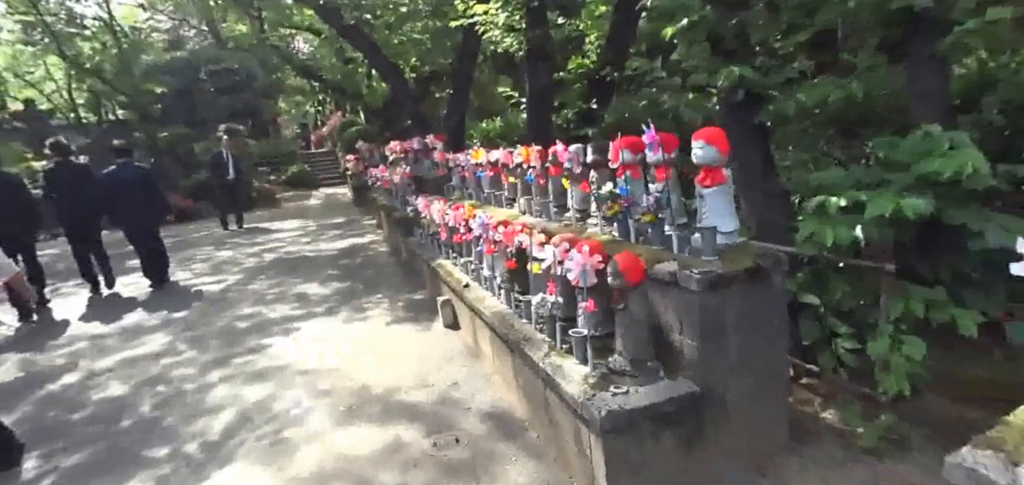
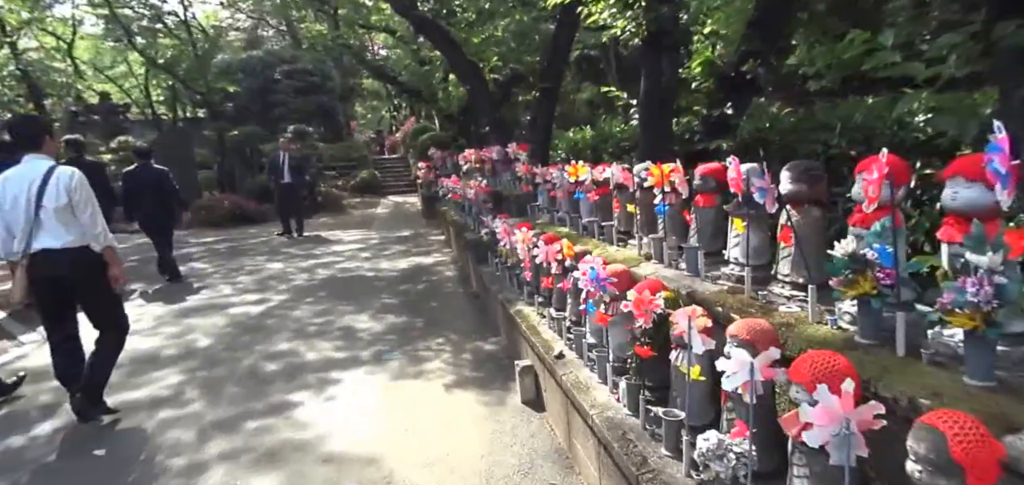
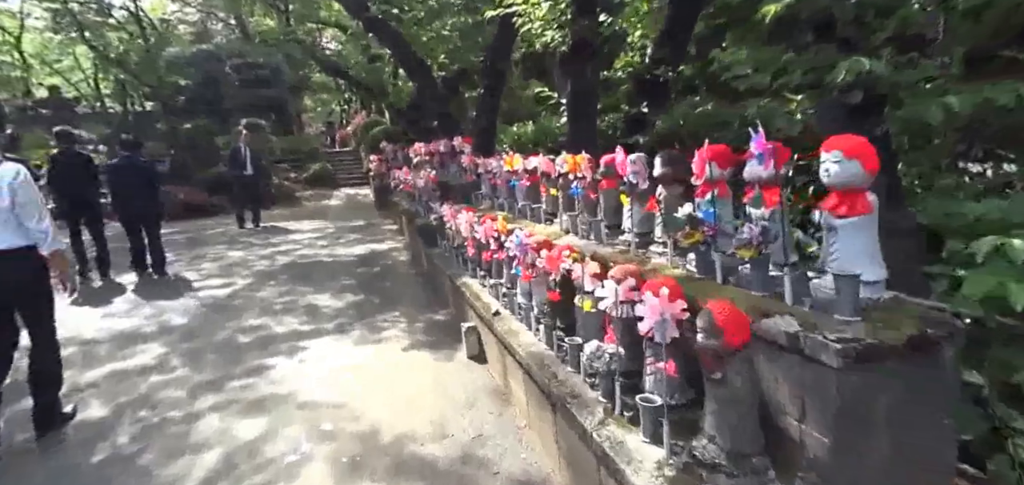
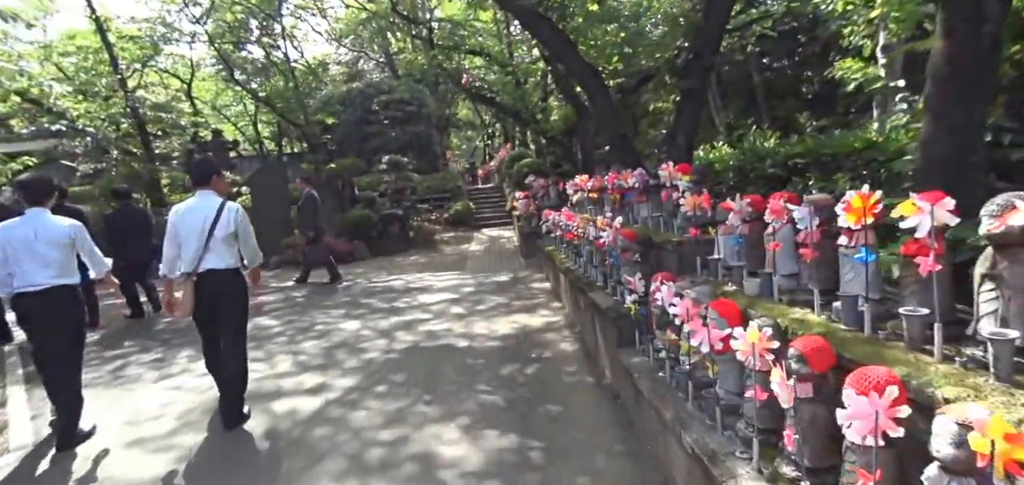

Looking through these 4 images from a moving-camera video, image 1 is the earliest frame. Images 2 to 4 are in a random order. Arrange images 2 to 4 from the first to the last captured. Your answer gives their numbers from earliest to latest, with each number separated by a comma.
3, 2, 4
